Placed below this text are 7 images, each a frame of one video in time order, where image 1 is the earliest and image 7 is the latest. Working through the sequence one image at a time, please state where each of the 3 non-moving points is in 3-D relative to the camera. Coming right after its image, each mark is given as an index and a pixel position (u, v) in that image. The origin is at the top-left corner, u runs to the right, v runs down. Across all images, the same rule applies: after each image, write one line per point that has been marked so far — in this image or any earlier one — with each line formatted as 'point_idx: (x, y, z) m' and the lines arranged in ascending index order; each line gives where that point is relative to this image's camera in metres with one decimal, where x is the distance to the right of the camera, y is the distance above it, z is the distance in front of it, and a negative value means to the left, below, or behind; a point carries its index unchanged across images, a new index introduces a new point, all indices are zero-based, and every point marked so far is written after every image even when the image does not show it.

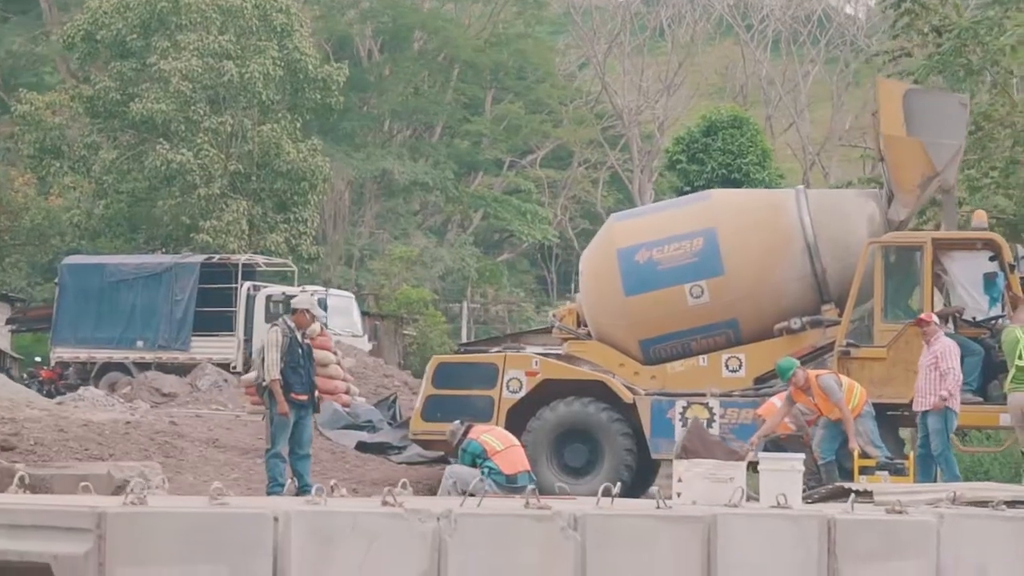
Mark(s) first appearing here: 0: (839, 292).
0: (+1.9, 0.0, +13.2) m
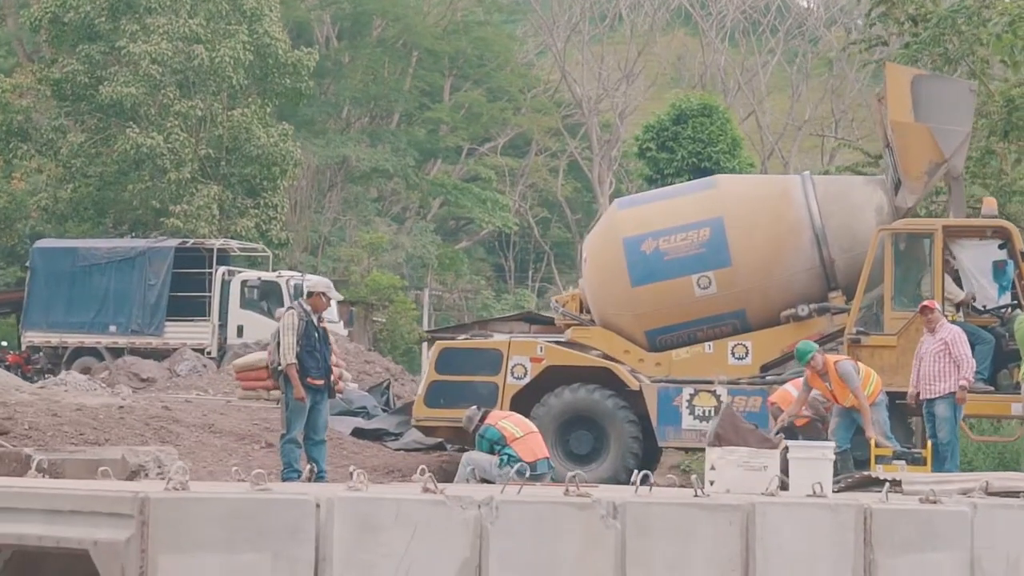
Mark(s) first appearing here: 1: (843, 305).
0: (+1.9, +0.1, +13.0) m
1: (+1.9, -0.1, +13.0) m
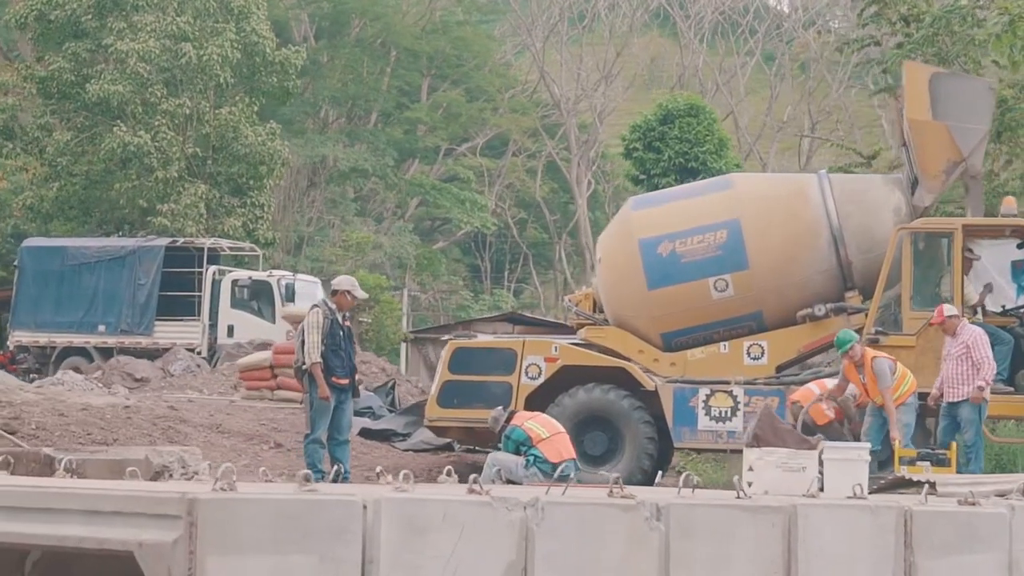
0: (+2.0, +0.1, +12.9) m
1: (+2.0, -0.1, +12.9) m
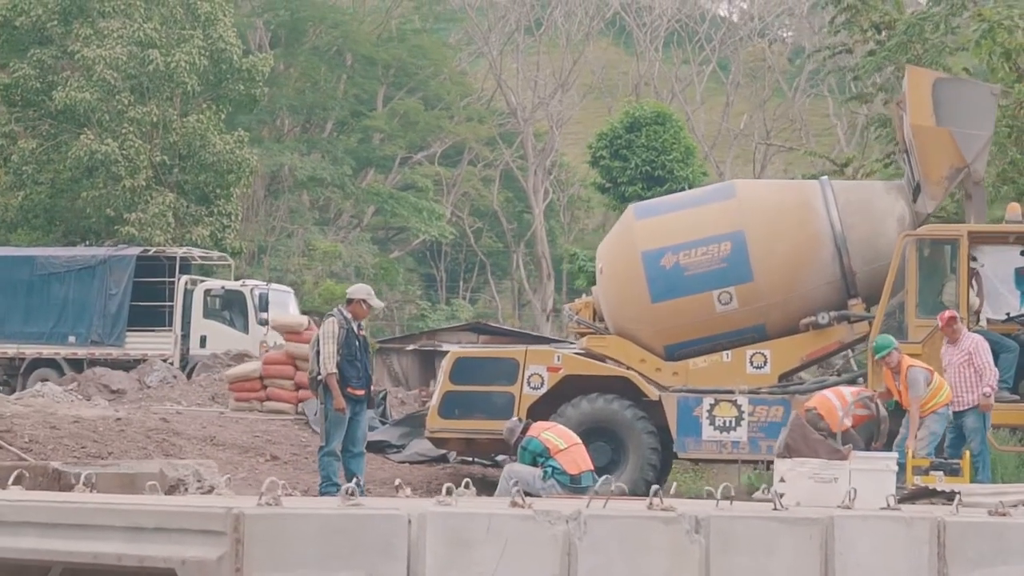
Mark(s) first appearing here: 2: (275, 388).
0: (+2.0, 0.0, +12.8) m
1: (+2.0, -0.1, +12.8) m
2: (-1.8, -0.8, +18.0) m
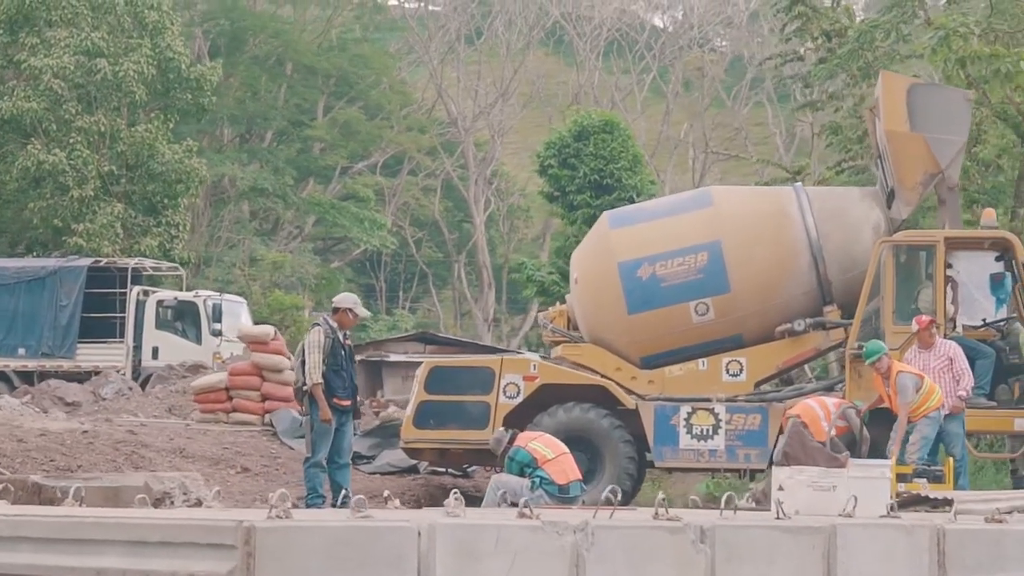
0: (+1.9, 0.0, +12.8) m
1: (+1.8, -0.2, +12.7) m
2: (-2.1, -0.9, +17.8) m
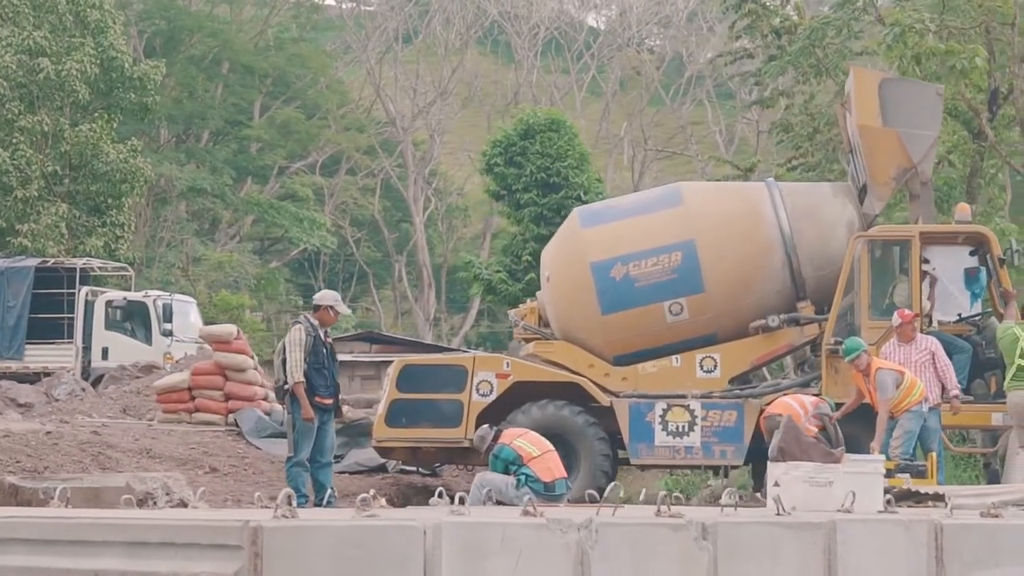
0: (+1.7, 0.0, +12.7) m
1: (+1.7, -0.2, +12.7) m
2: (-2.4, -0.9, +17.6) m
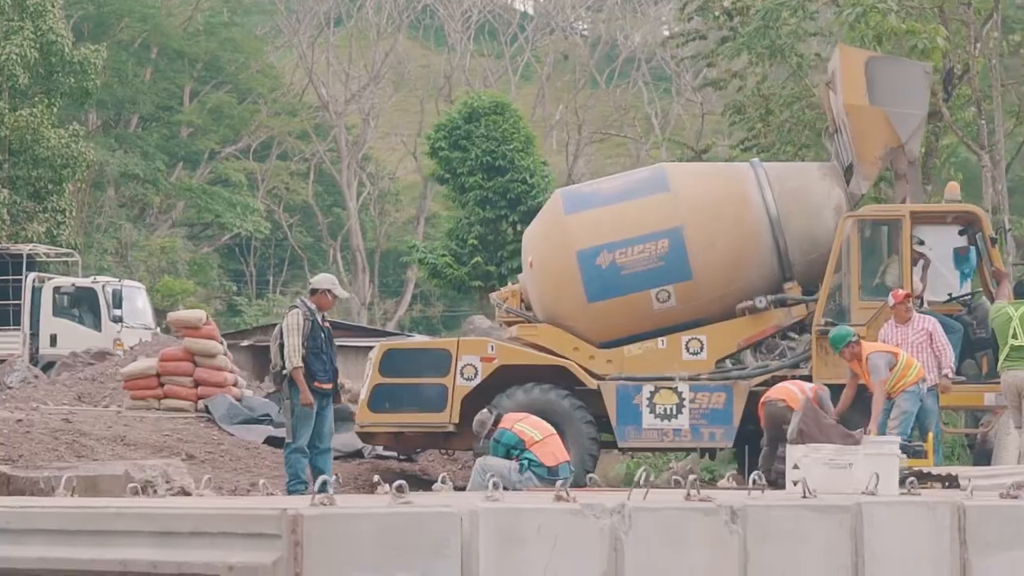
0: (+1.6, +0.1, +12.5) m
1: (+1.6, 0.0, +12.5) m
2: (-2.7, -0.7, +17.3) m
